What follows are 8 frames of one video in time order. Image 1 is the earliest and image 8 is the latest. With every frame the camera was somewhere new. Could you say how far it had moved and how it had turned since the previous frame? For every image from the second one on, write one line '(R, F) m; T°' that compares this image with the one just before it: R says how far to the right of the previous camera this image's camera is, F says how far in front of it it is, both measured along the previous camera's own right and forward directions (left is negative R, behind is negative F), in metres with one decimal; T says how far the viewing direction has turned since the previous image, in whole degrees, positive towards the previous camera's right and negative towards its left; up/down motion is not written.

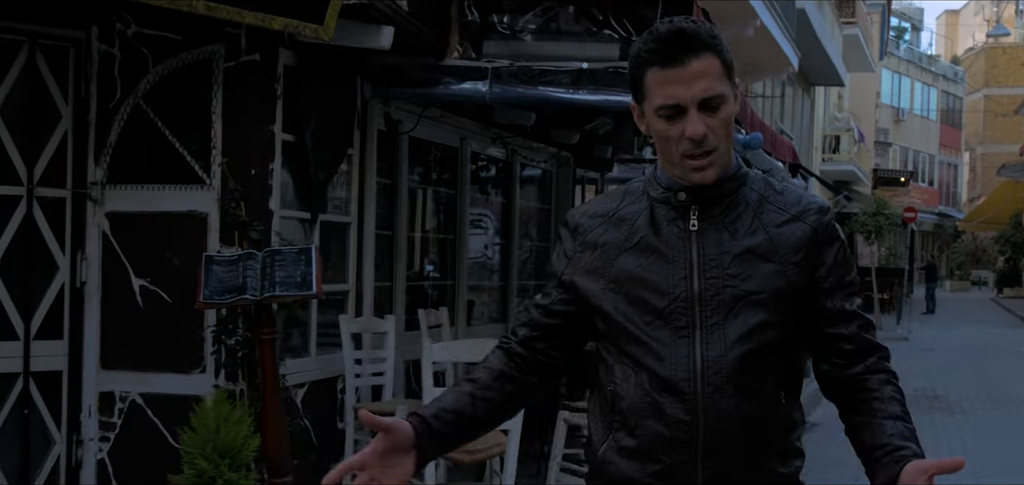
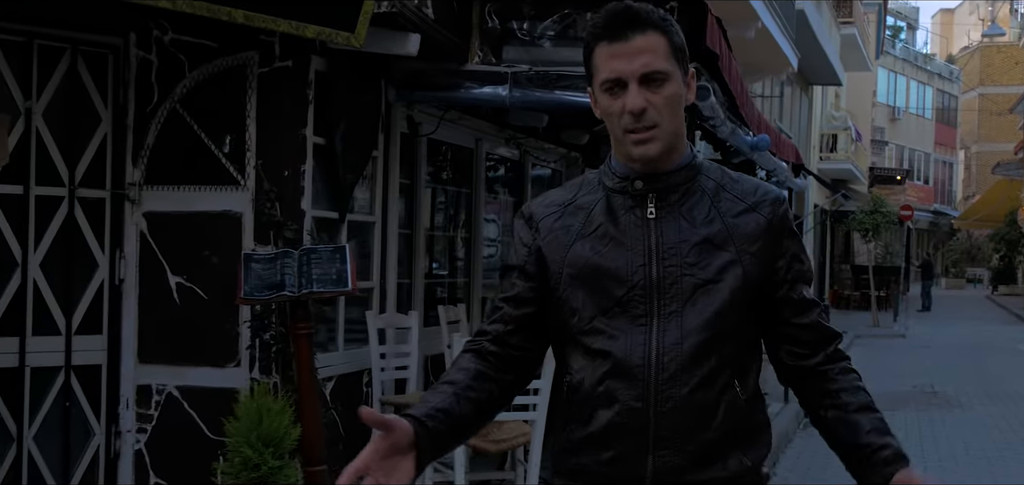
(-0.1, -0.2) m; 0°
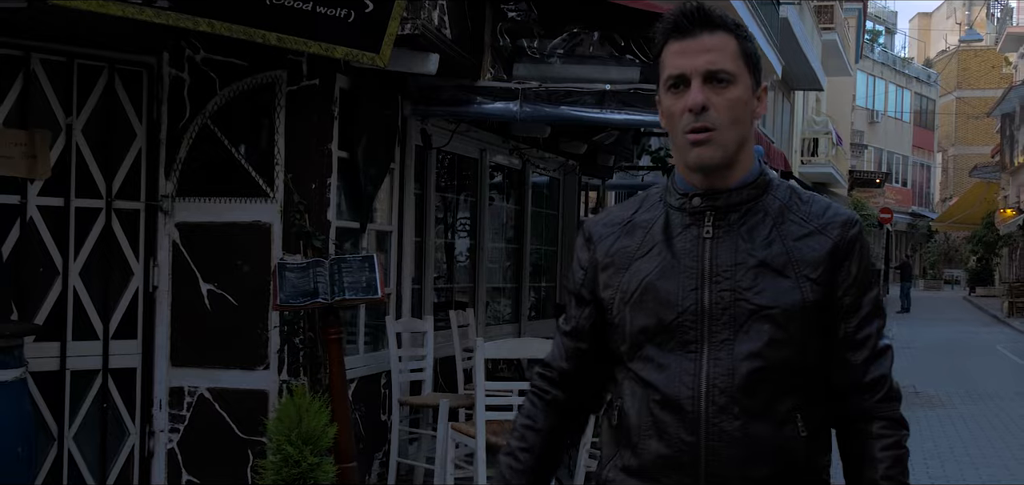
(-0.2, -0.3) m; +1°
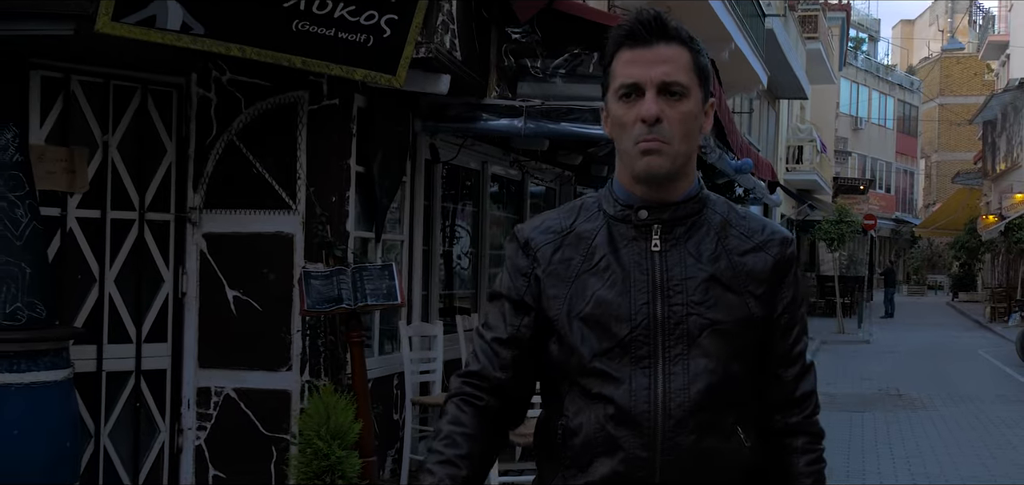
(-0.1, -0.4) m; +1°
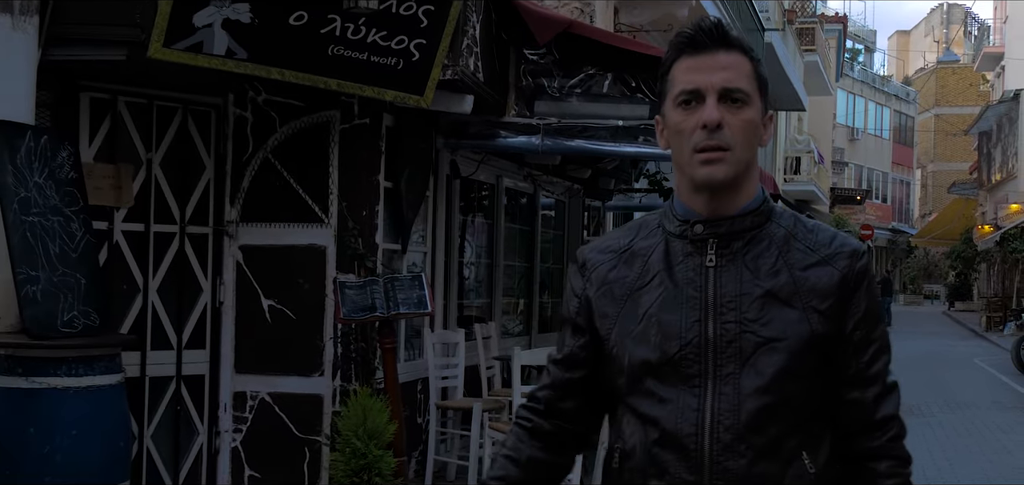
(-0.2, -0.3) m; 0°
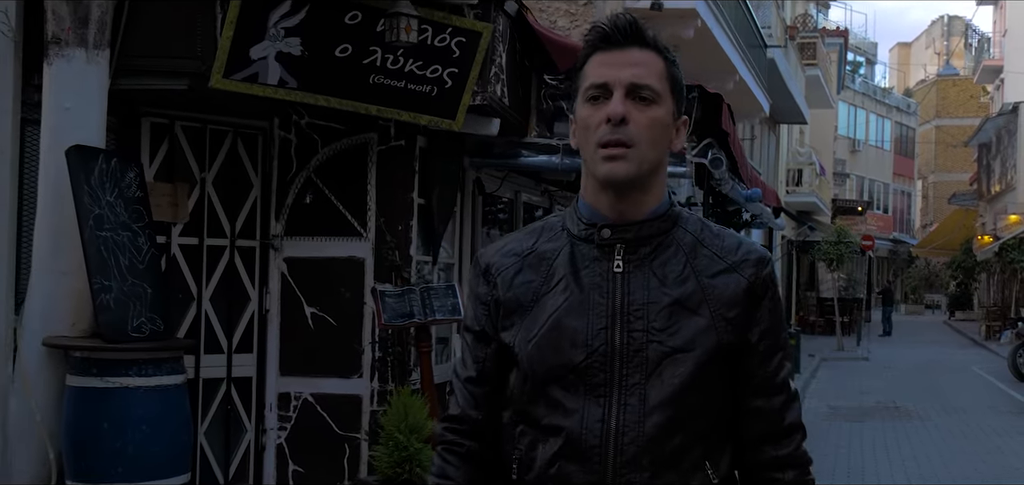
(-0.1, -0.5) m; 0°
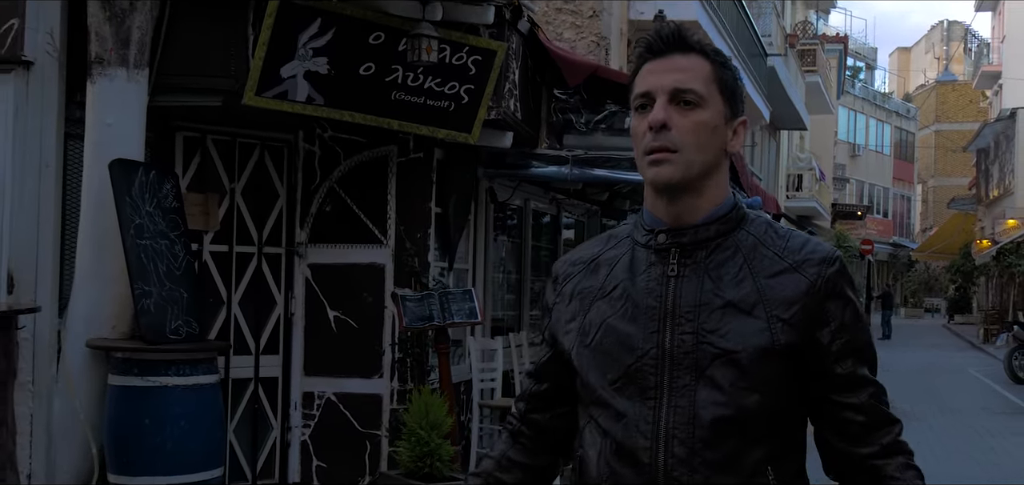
(-0.1, -0.4) m; 0°
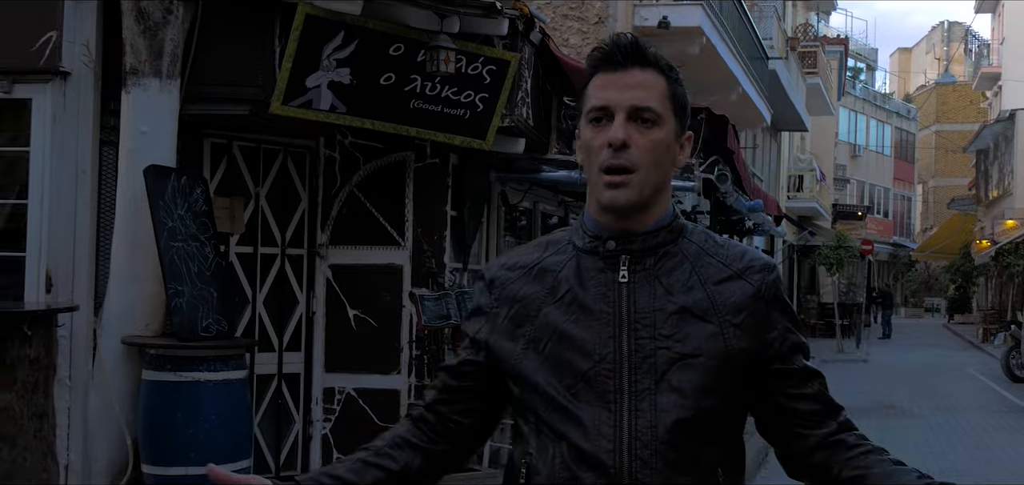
(-0.1, -0.3) m; 0°
